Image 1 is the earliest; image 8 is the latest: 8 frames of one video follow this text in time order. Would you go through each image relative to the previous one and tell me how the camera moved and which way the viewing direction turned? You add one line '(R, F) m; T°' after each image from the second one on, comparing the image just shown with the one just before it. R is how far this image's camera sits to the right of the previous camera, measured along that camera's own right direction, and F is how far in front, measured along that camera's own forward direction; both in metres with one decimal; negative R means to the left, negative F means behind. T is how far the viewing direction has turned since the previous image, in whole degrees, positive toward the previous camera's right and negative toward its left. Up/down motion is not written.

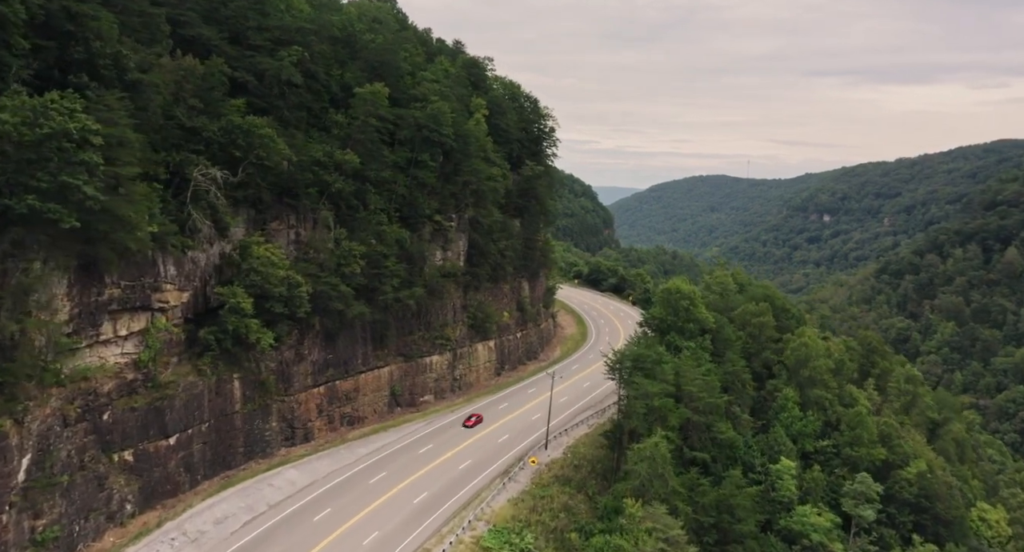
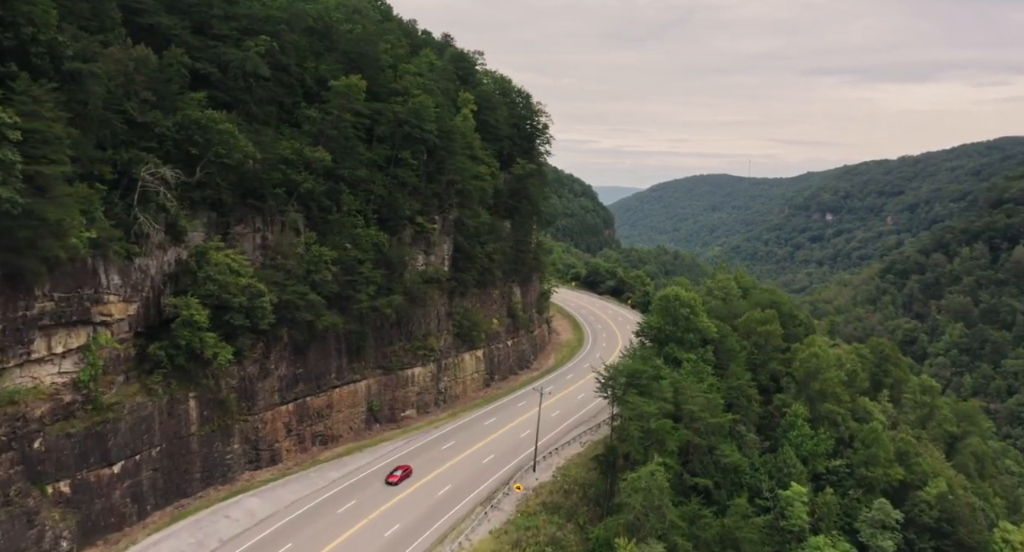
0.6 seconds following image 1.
(+0.9, +3.6) m; 0°
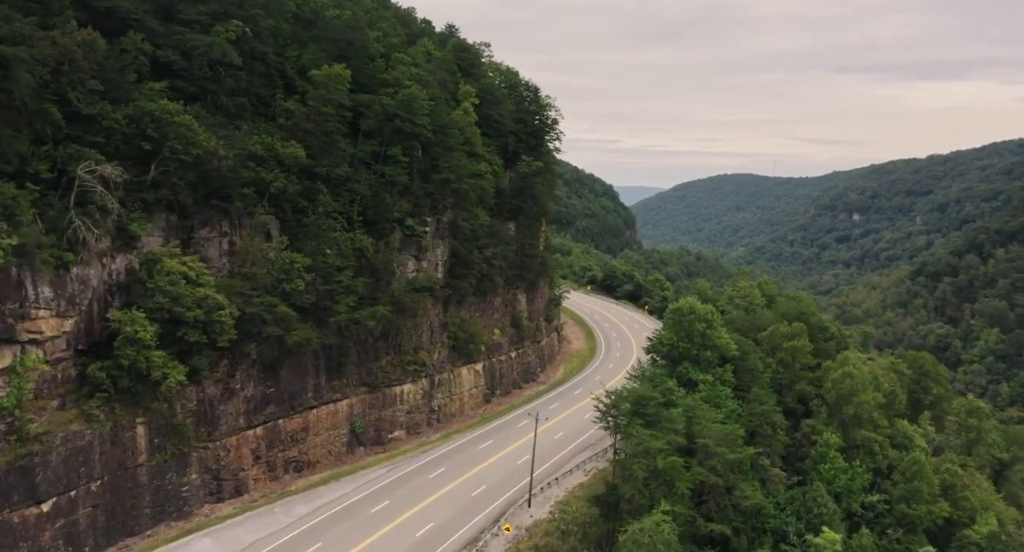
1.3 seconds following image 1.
(+1.3, +4.5) m; -2°
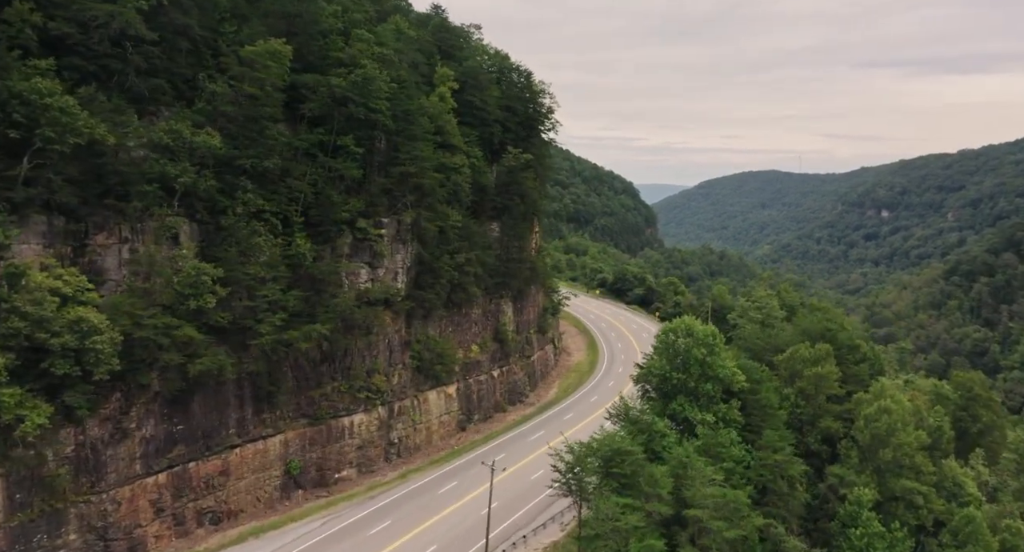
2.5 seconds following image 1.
(+2.6, +6.9) m; -2°
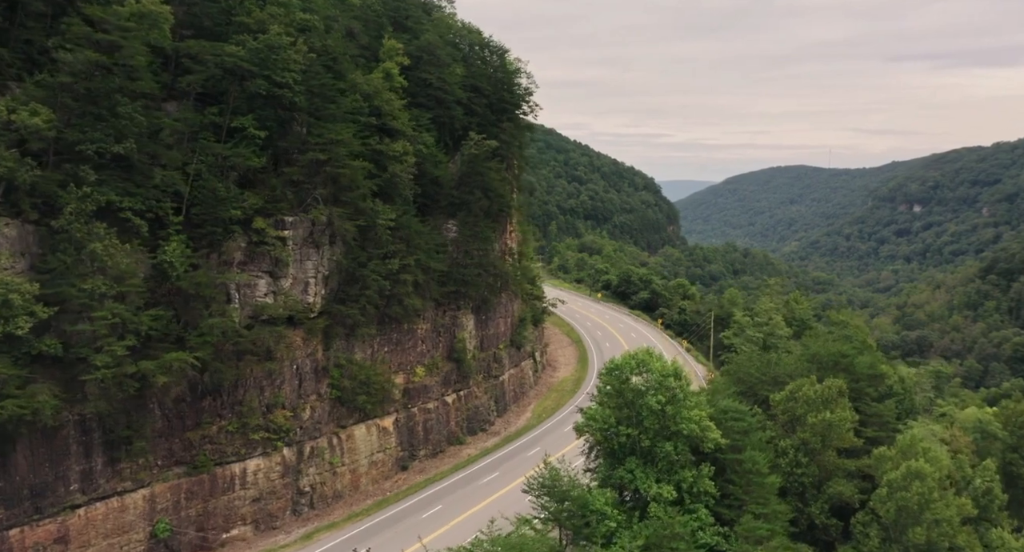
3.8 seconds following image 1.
(+3.6, +7.7) m; -2°
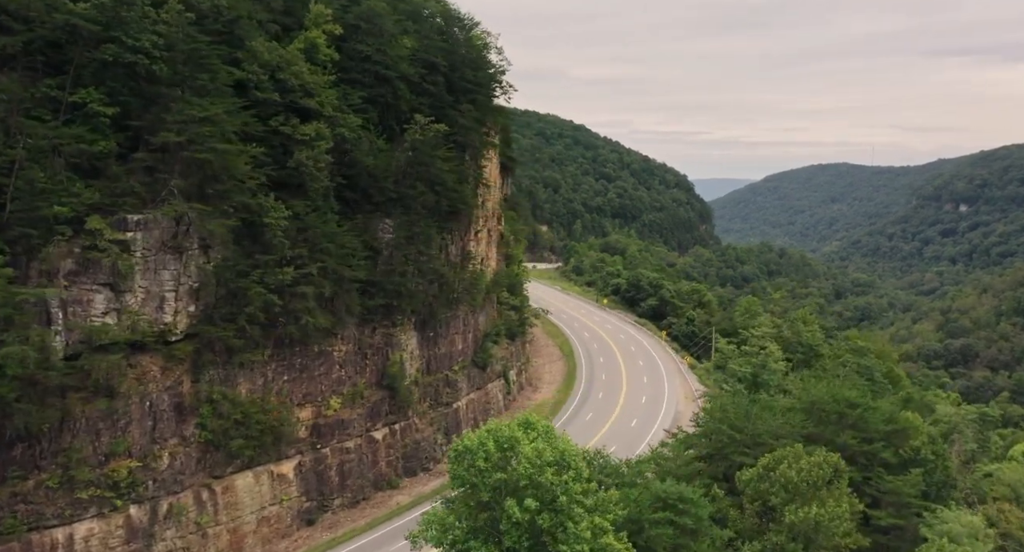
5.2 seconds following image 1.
(+4.0, +7.4) m; -3°
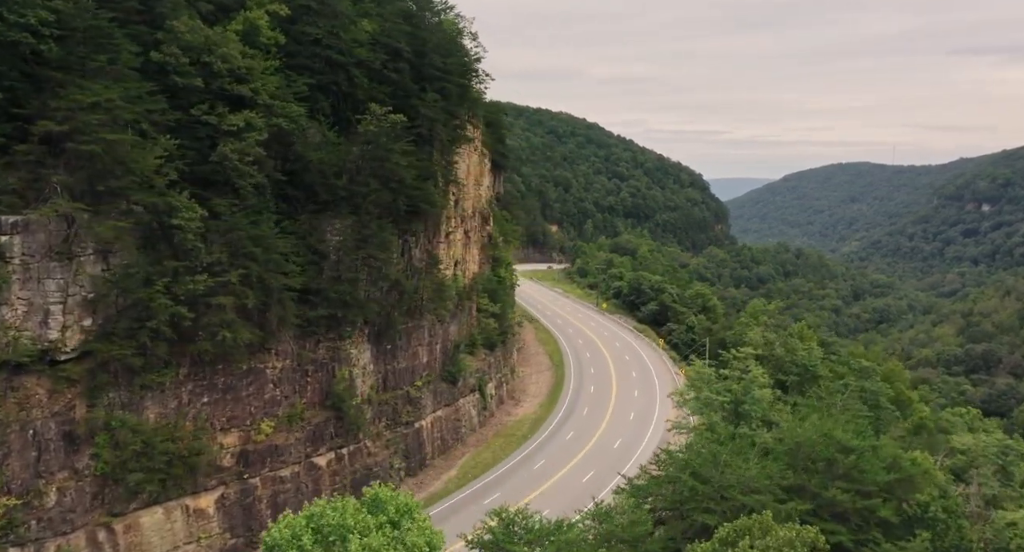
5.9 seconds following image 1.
(+2.2, +3.8) m; -1°
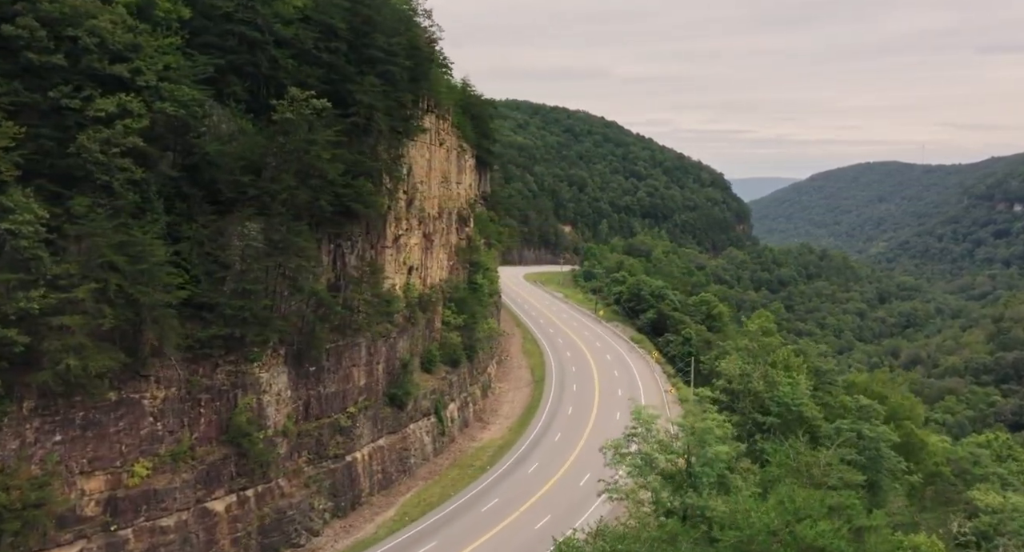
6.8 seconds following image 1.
(+2.9, +4.9) m; -2°
